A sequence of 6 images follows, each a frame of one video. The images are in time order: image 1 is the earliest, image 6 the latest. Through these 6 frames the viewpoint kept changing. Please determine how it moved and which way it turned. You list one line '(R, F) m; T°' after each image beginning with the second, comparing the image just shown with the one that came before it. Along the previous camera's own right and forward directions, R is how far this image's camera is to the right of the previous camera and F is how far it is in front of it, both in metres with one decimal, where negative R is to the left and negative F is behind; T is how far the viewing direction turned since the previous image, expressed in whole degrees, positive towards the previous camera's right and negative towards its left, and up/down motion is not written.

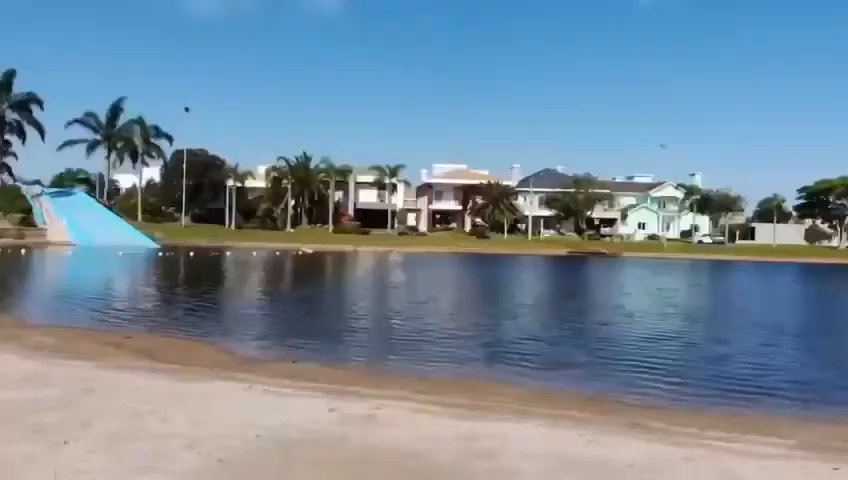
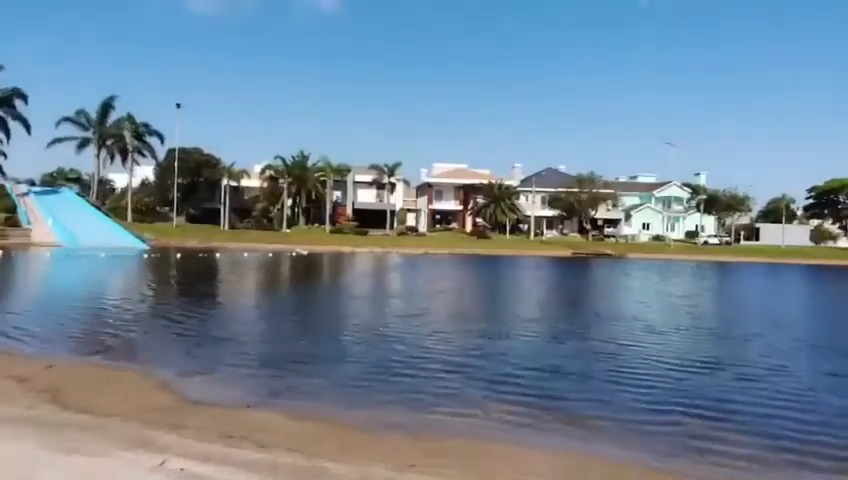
(0.0, +1.7) m; 0°
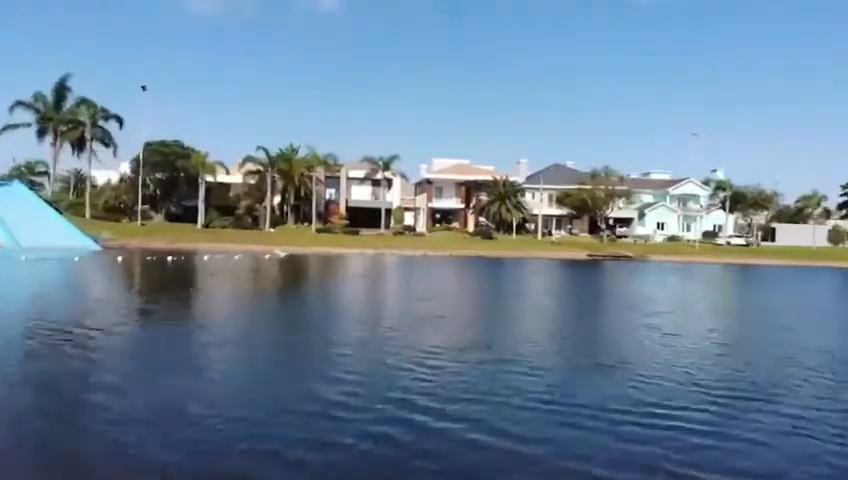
(+0.1, +5.6) m; 0°
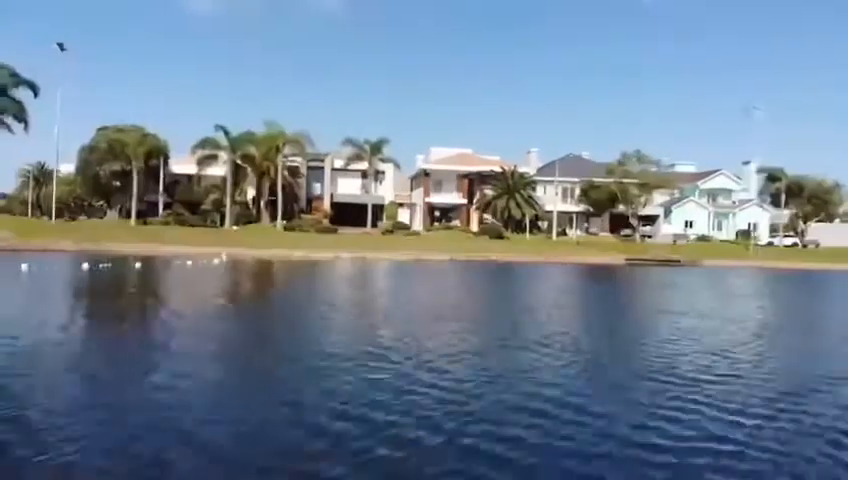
(+0.2, +9.3) m; 0°
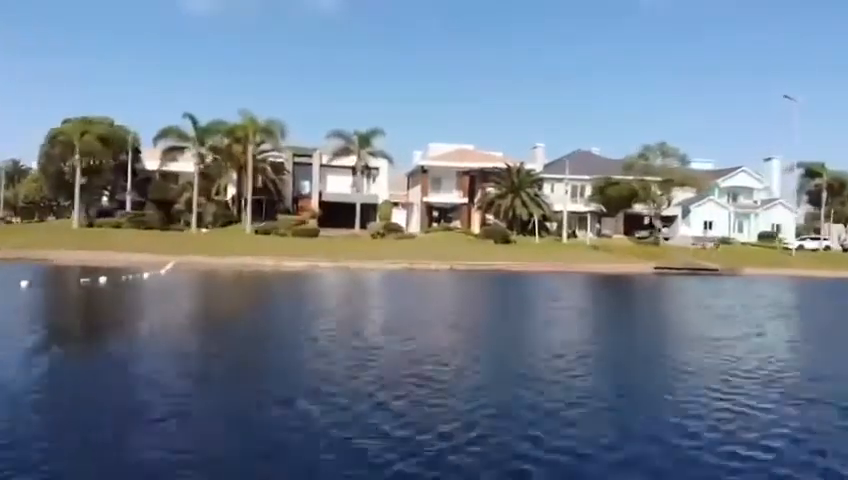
(+0.2, +5.3) m; 0°
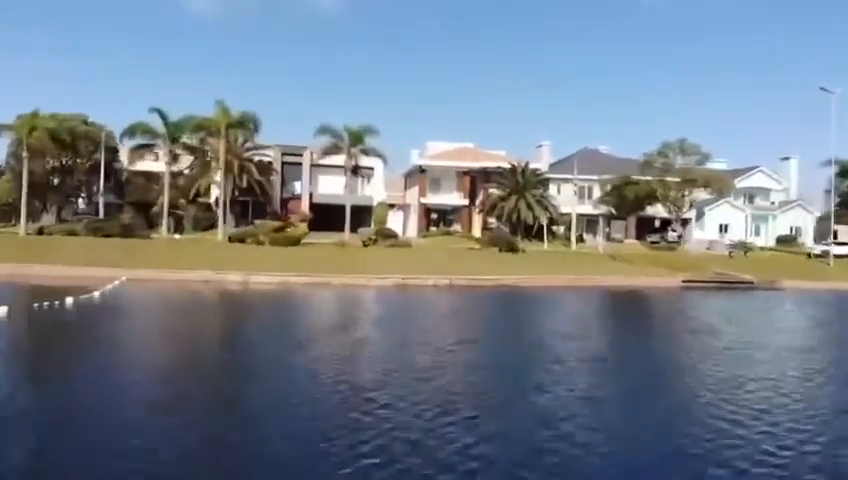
(+0.1, +3.7) m; 0°
